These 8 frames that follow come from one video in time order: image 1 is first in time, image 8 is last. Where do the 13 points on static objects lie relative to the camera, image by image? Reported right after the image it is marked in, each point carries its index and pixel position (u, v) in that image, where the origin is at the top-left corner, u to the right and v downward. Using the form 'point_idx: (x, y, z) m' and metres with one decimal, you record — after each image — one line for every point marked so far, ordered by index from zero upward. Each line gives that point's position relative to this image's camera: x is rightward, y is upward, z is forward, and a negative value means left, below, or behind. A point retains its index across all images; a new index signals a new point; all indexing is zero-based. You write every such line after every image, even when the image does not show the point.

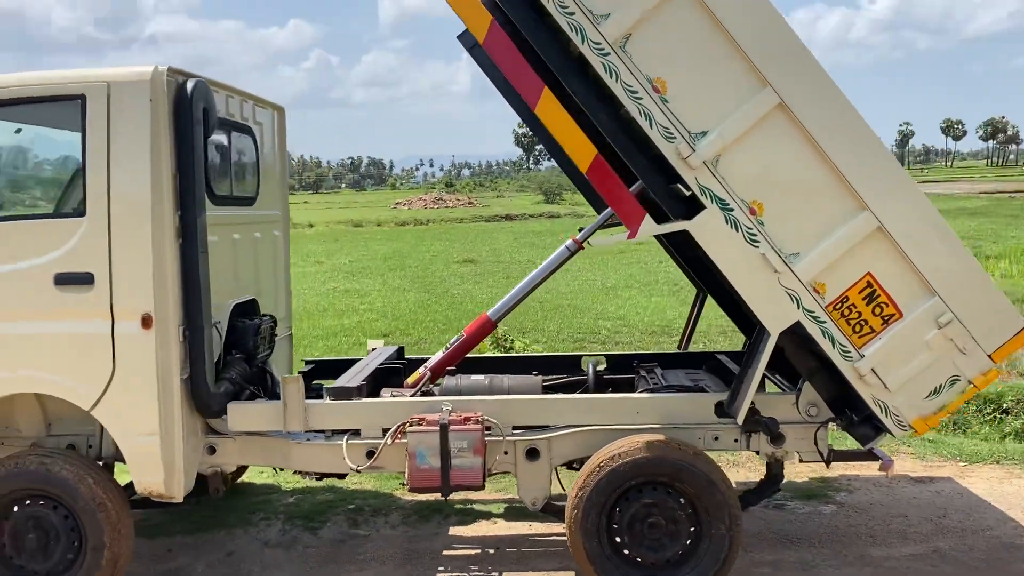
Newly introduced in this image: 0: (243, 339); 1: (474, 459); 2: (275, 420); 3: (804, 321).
0: (-1.3, -0.3, +4.4) m
1: (-0.2, -0.7, +3.8) m
2: (-1.1, -0.6, +4.0) m
3: (+1.1, -0.1, +3.5) m
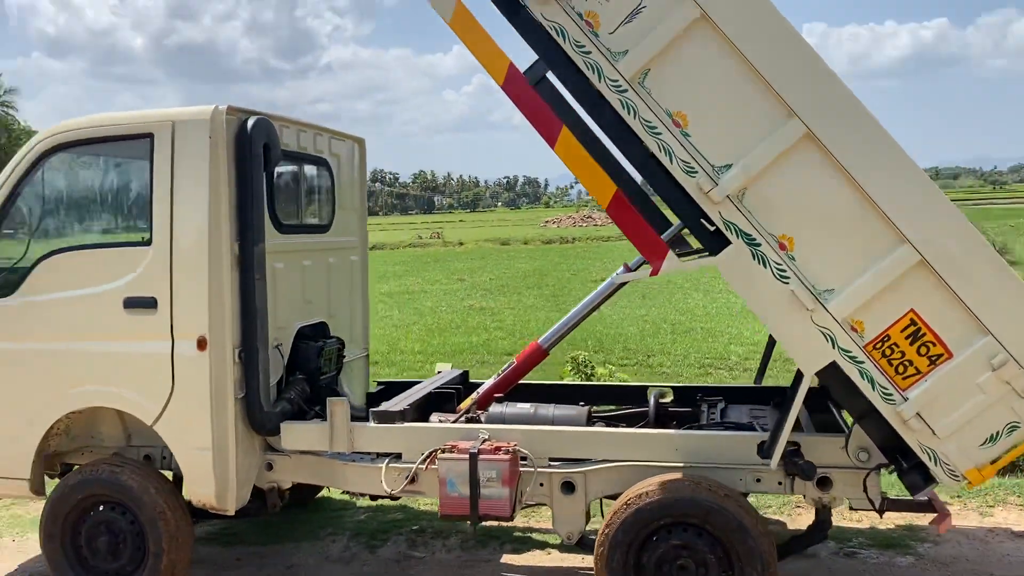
0: (-1.1, -0.4, +4.7) m
1: (0.0, -0.8, +3.8) m
2: (-0.9, -0.7, +4.2) m
3: (+1.2, -0.3, +3.3) m
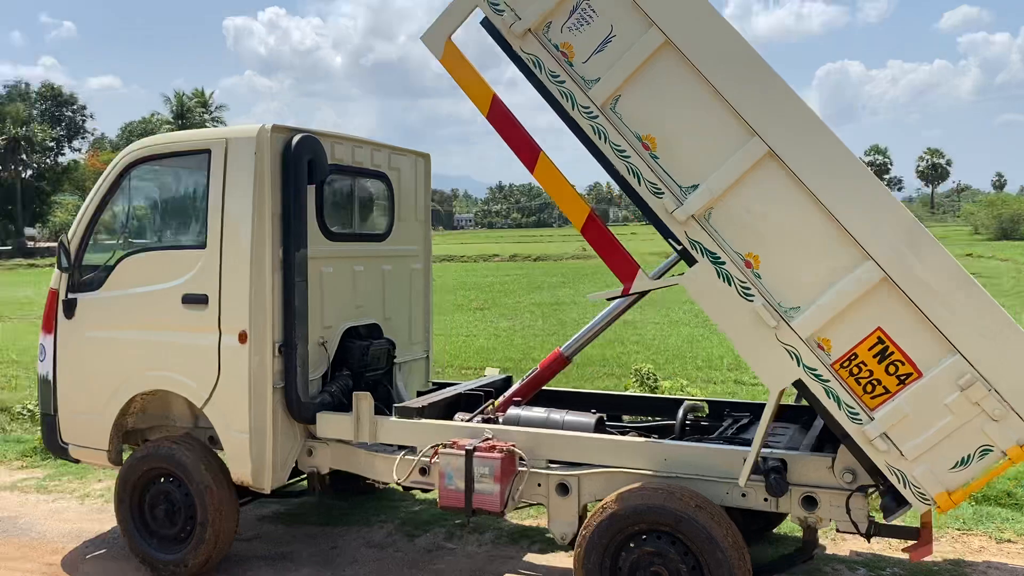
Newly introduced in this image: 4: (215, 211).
0: (-0.9, -0.4, +5.0) m
1: (-0.1, -0.9, +4.0) m
2: (-0.8, -0.7, +4.5) m
3: (+1.1, -0.3, +3.3) m
4: (-1.5, +0.4, +4.5) m
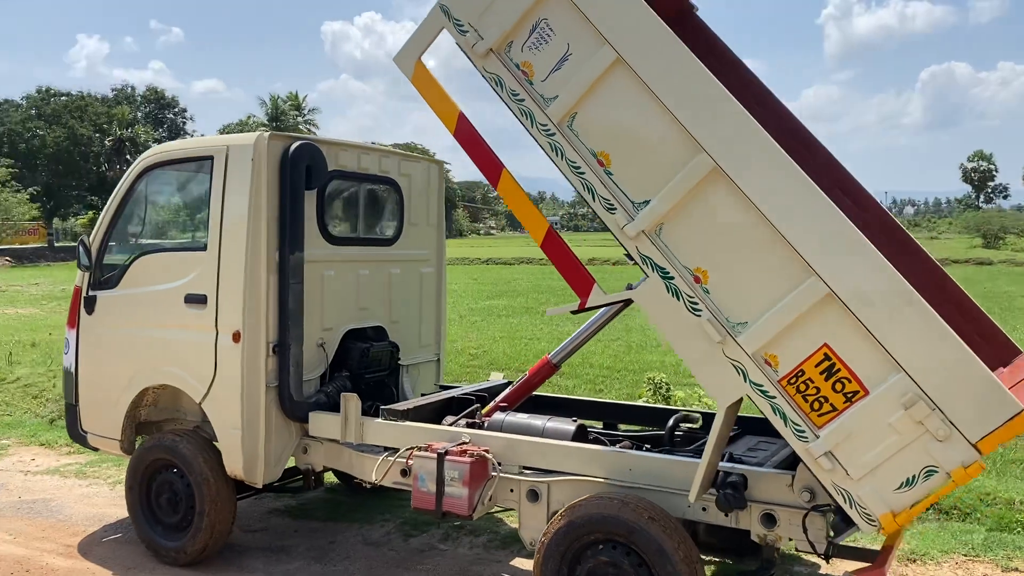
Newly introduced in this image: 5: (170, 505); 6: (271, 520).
0: (-0.9, -0.4, +5.2) m
1: (-0.2, -0.9, +4.1) m
2: (-0.9, -0.7, +4.7) m
3: (+0.9, -0.4, +3.2) m
4: (-1.6, +0.4, +4.7) m
5: (-1.9, -1.2, +5.0) m
6: (-1.5, -1.5, +5.7) m
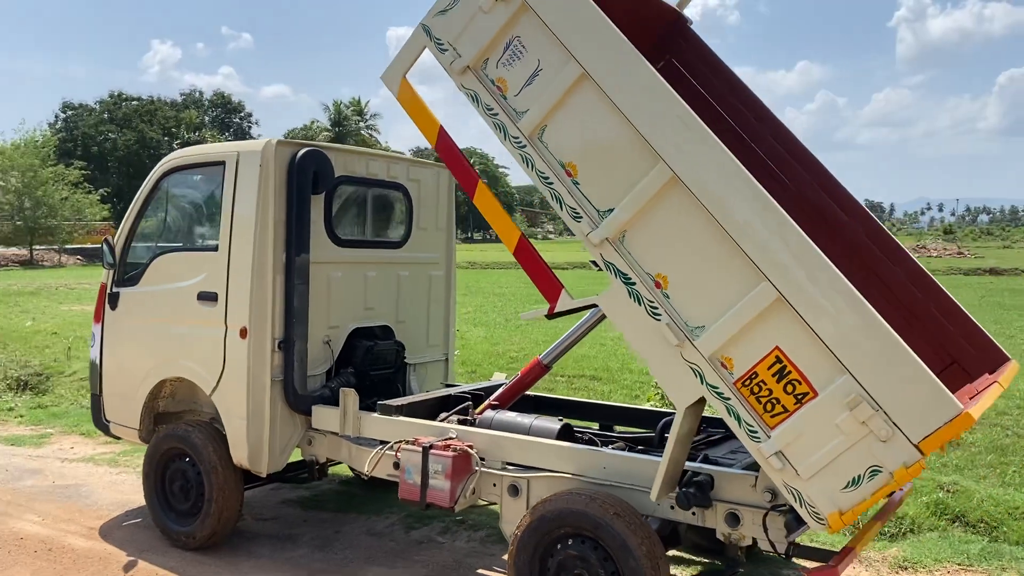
0: (-0.9, -0.4, +5.4) m
1: (-0.3, -0.9, +4.2) m
2: (-1.0, -0.7, +4.9) m
3: (+0.7, -0.4, +3.3) m
4: (-1.6, +0.4, +5.0) m
5: (-1.9, -1.2, +5.2) m
6: (-1.5, -1.5, +6.0) m
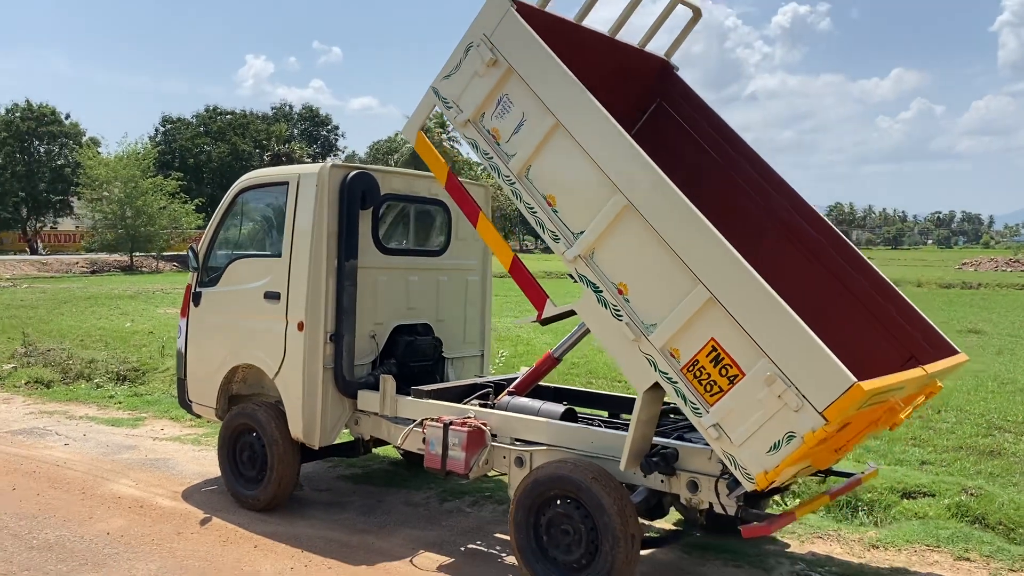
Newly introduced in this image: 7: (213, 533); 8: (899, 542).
0: (-0.8, -0.4, +6.3) m
1: (-0.3, -0.9, +5.0) m
2: (-0.9, -0.8, +5.7) m
3: (+0.7, -0.4, +4.0) m
4: (-1.5, +0.4, +5.9) m
5: (-1.8, -1.2, +6.2) m
6: (-1.3, -1.5, +6.9) m
7: (-1.9, -1.5, +5.6) m
8: (+2.4, -1.6, +5.5) m
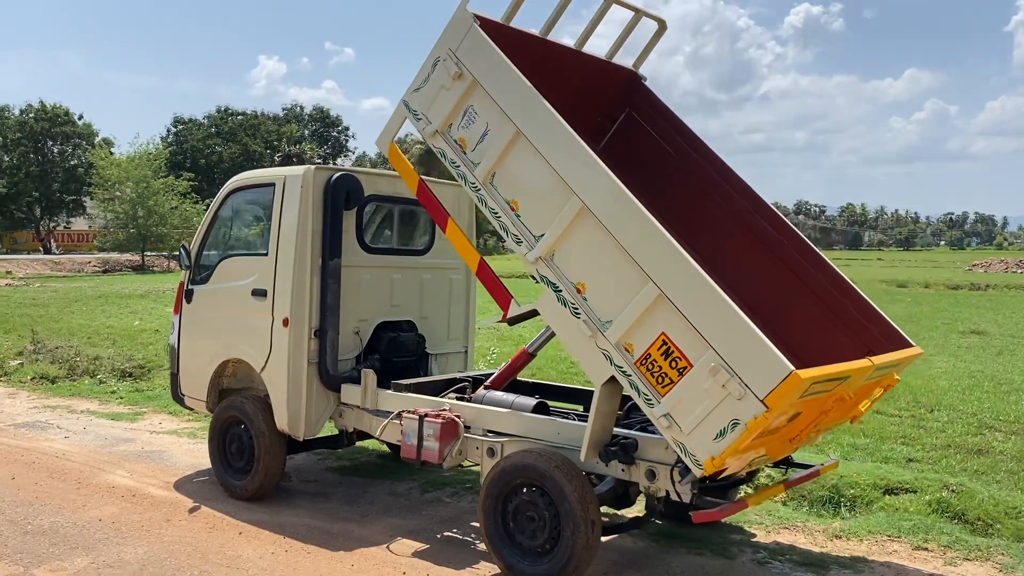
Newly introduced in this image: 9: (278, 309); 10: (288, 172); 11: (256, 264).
0: (-0.9, -0.4, +6.5) m
1: (-0.4, -0.9, +5.2) m
2: (-1.0, -0.7, +6.0) m
3: (+0.5, -0.4, +4.2) m
4: (-1.6, +0.4, +6.1) m
5: (-2.0, -1.2, +6.4) m
6: (-1.5, -1.5, +7.1) m
7: (-2.0, -1.5, +5.9) m
8: (+2.2, -1.6, +5.7) m
9: (-1.6, -0.1, +6.1) m
10: (-1.5, +0.8, +6.1) m
11: (-1.8, +0.2, +6.3) m
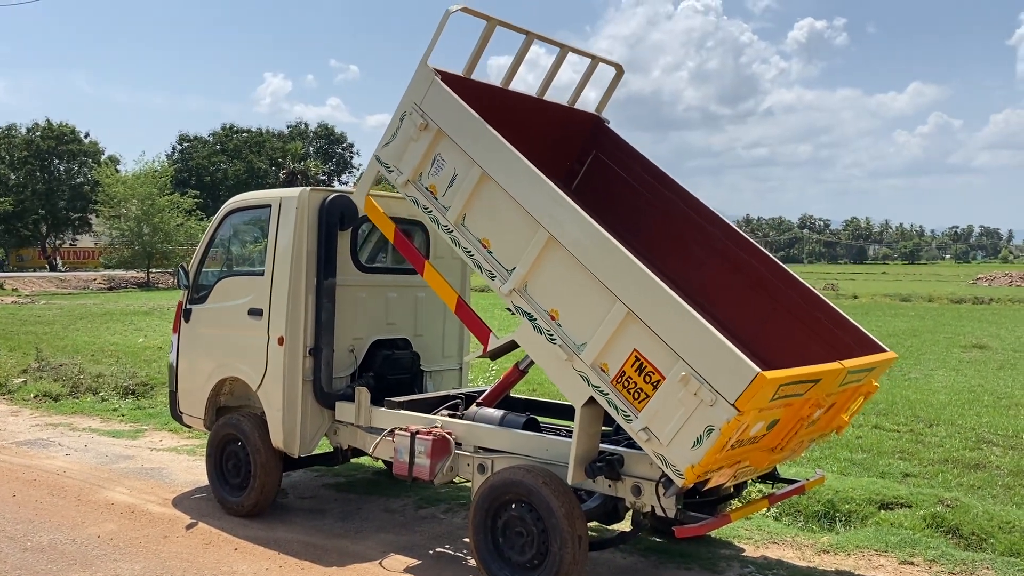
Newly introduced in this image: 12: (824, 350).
0: (-1.0, -0.6, +6.6) m
1: (-0.5, -1.0, +5.3) m
2: (-1.1, -0.9, +6.0) m
3: (+0.4, -0.5, +4.3) m
4: (-1.7, +0.3, +6.2) m
5: (-2.0, -1.3, +6.5) m
6: (-1.5, -1.6, +7.2) m
7: (-2.1, -1.7, +5.9) m
8: (+2.2, -1.7, +5.8) m
9: (-1.6, -0.3, +6.2) m
10: (-1.6, +0.7, +6.3) m
11: (-1.9, 0.0, +6.4) m
12: (+1.8, -0.4, +5.0) m
